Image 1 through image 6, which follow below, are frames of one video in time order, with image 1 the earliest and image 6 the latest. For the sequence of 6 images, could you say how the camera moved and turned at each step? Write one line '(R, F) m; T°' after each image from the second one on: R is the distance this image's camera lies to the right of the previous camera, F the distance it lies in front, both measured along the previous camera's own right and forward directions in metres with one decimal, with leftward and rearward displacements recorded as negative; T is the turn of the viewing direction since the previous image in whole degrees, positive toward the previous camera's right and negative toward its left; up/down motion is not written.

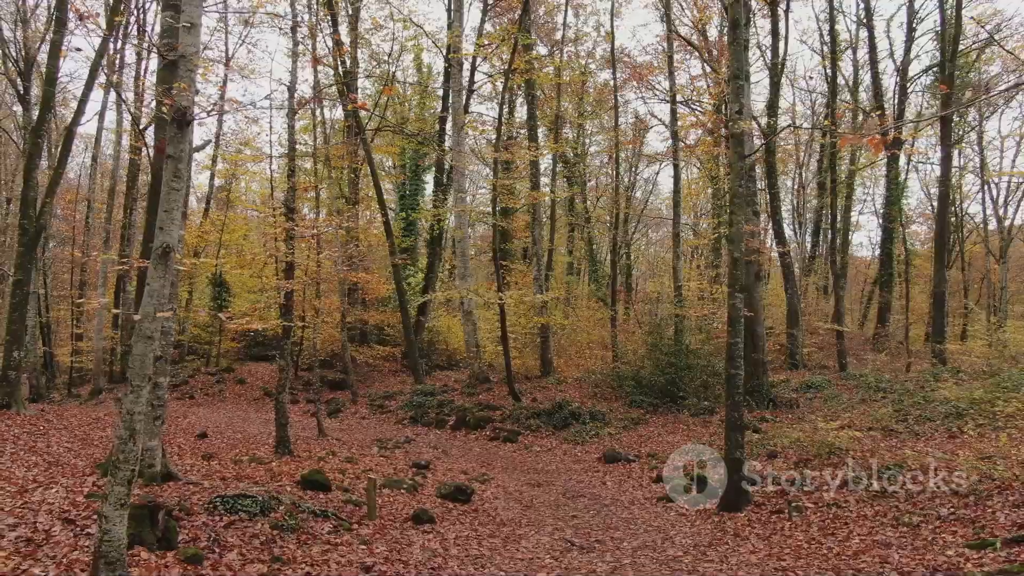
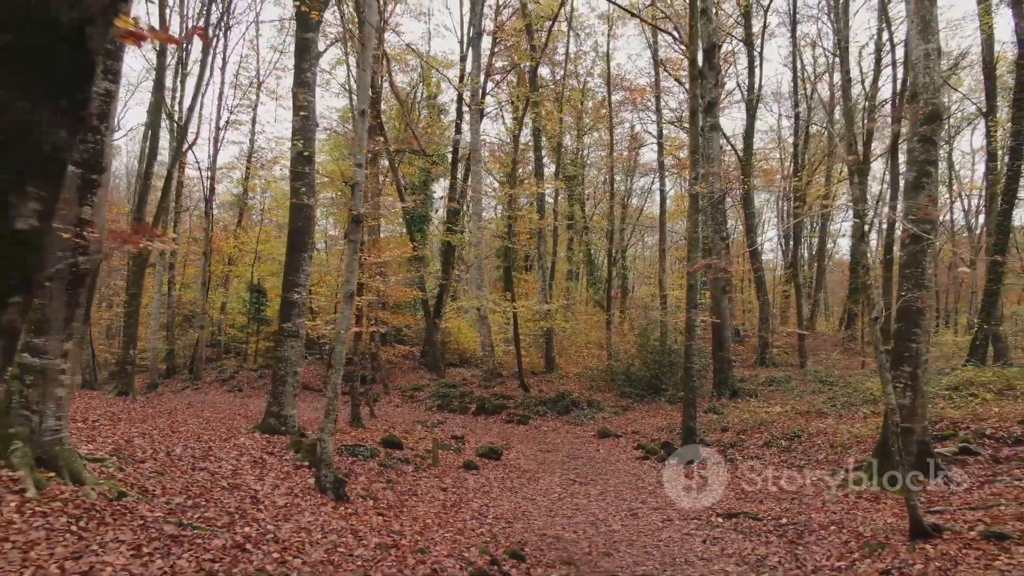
(-0.4, -2.8) m; 0°
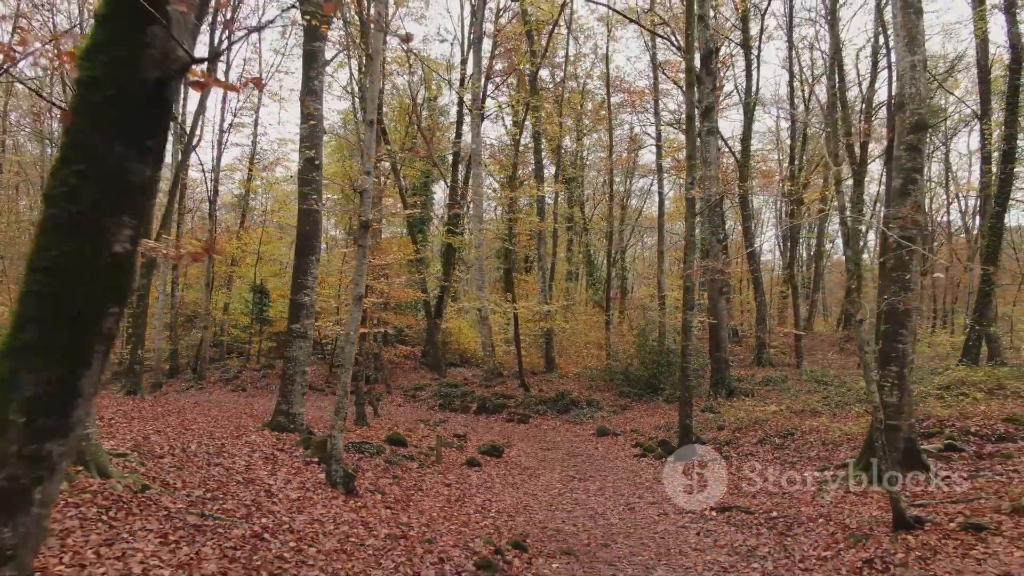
(0.0, -0.3) m; 0°
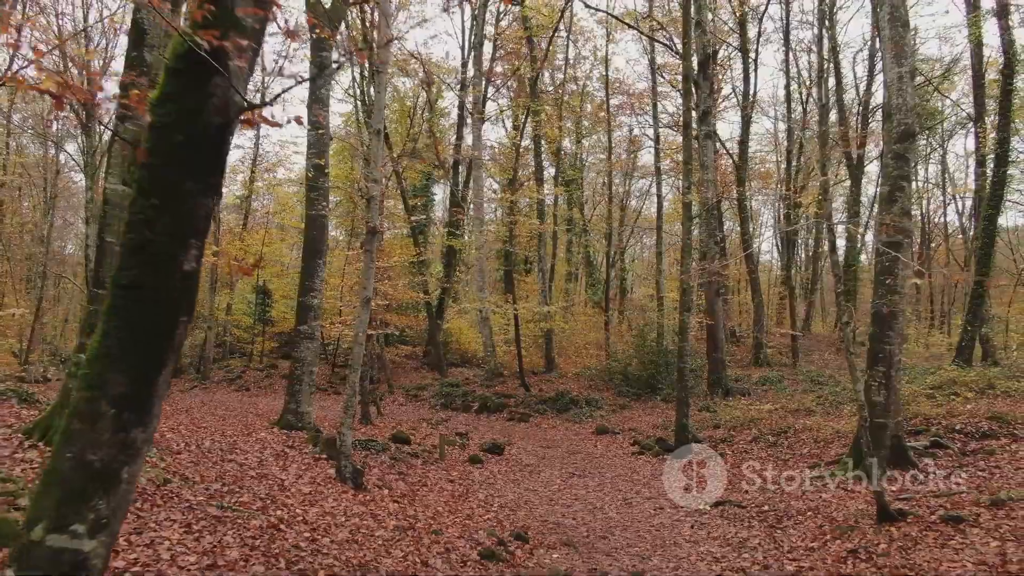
(0.0, -0.3) m; 0°
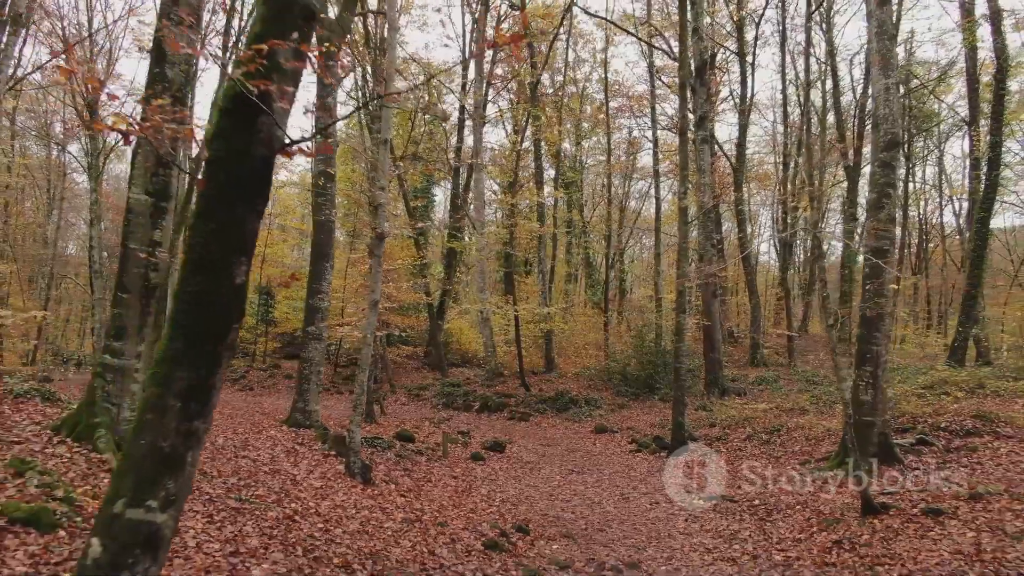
(0.0, -0.3) m; 0°
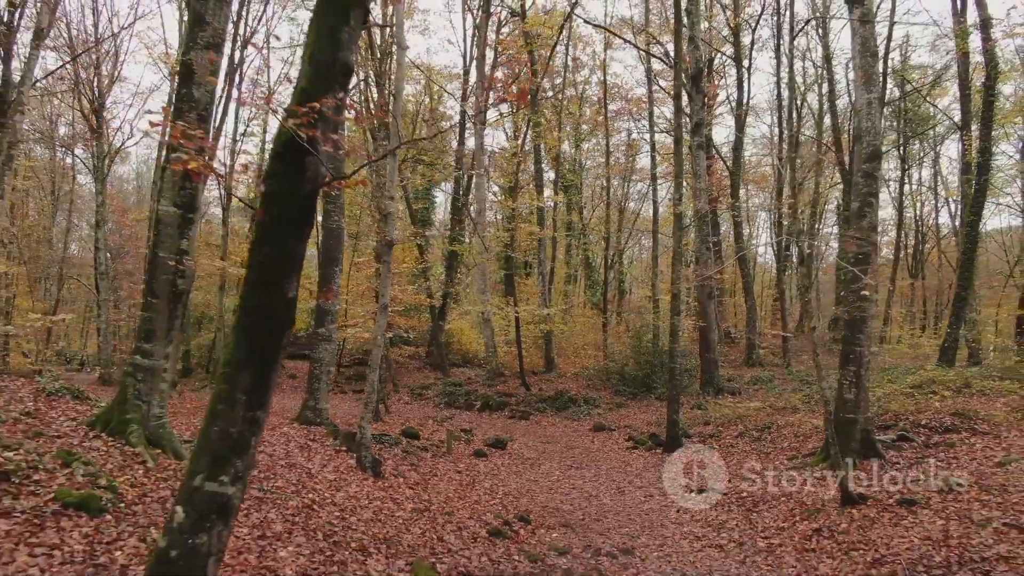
(0.0, -0.4) m; 0°
